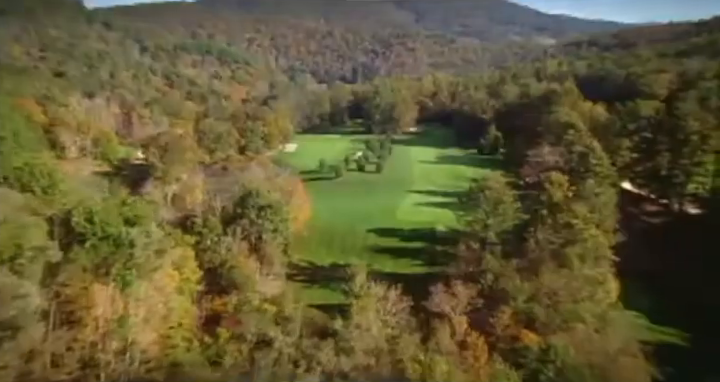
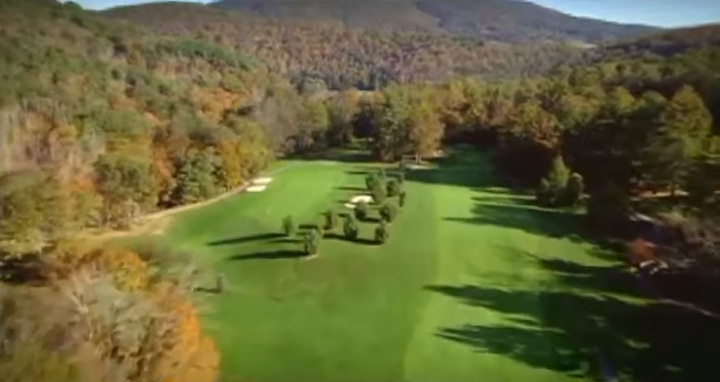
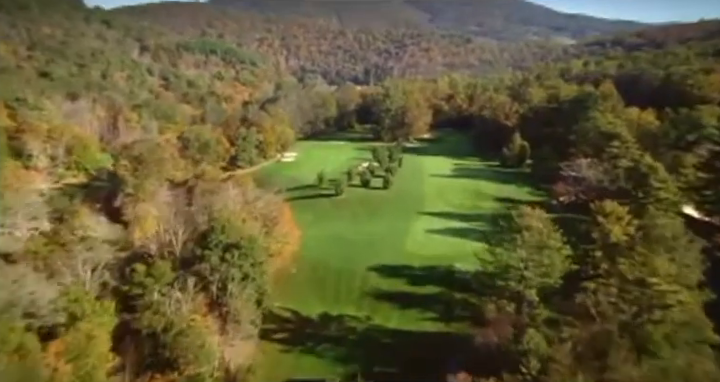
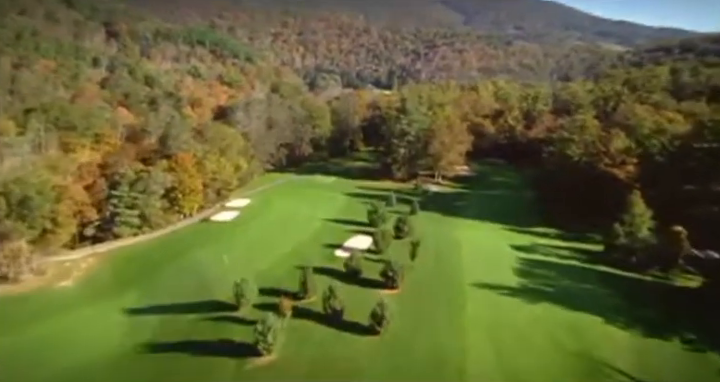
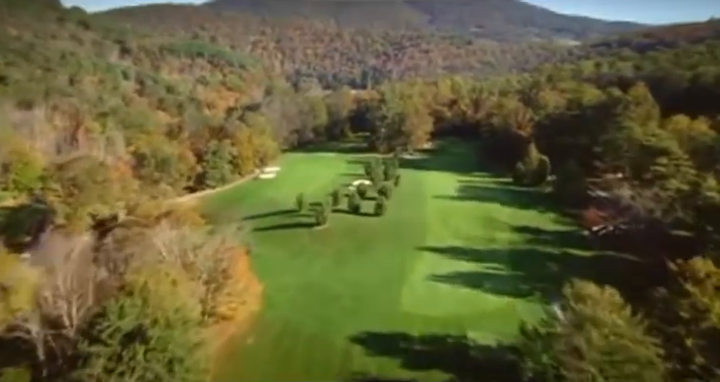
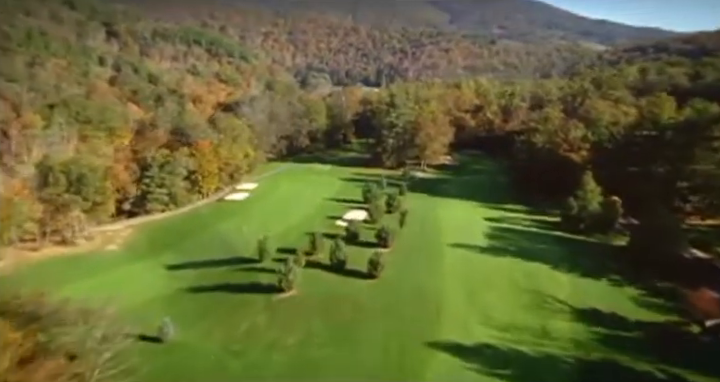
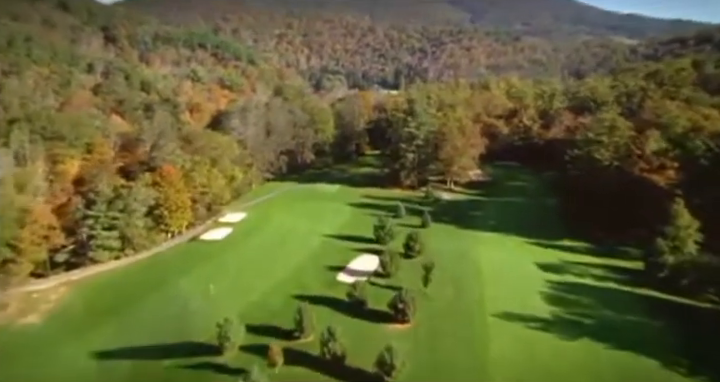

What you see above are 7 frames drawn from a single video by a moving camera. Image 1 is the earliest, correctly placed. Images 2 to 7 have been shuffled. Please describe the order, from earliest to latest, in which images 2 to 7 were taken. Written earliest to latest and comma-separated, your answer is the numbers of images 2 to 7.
3, 5, 2, 6, 4, 7
